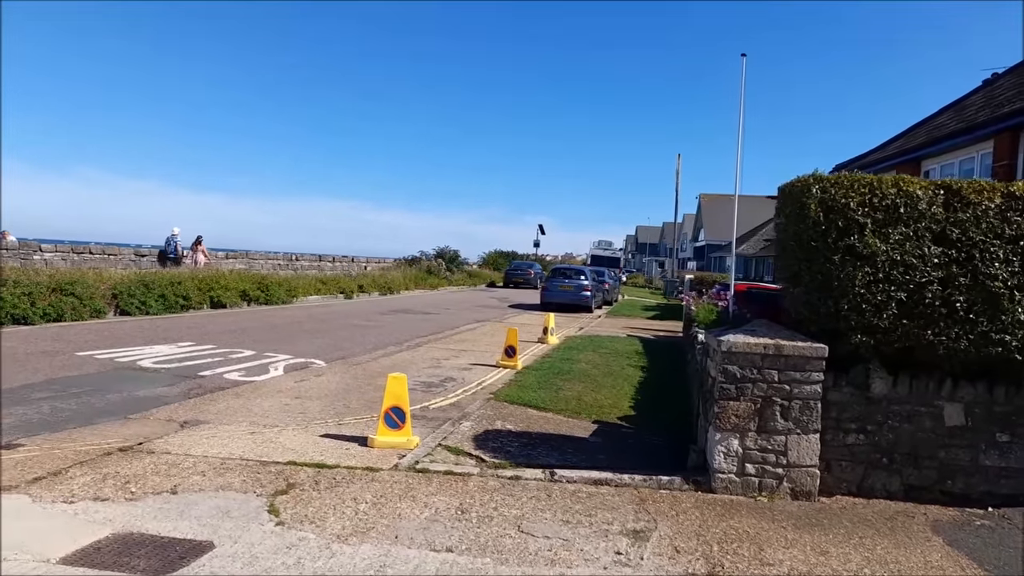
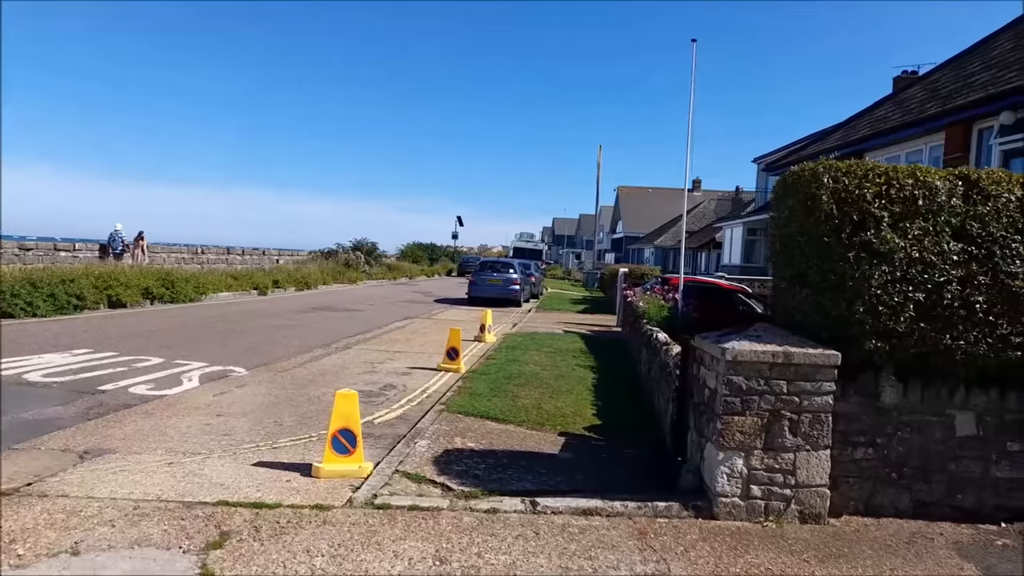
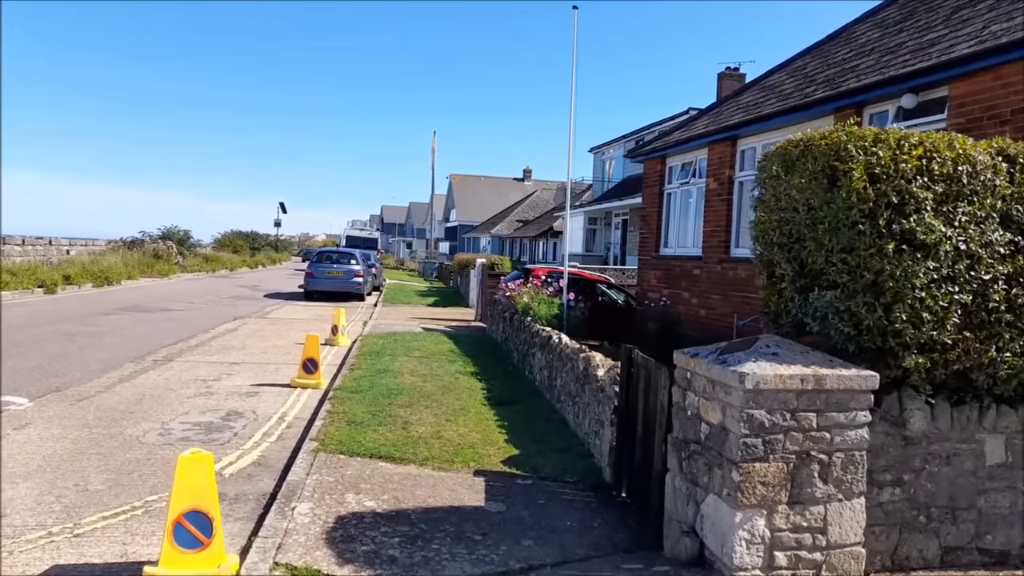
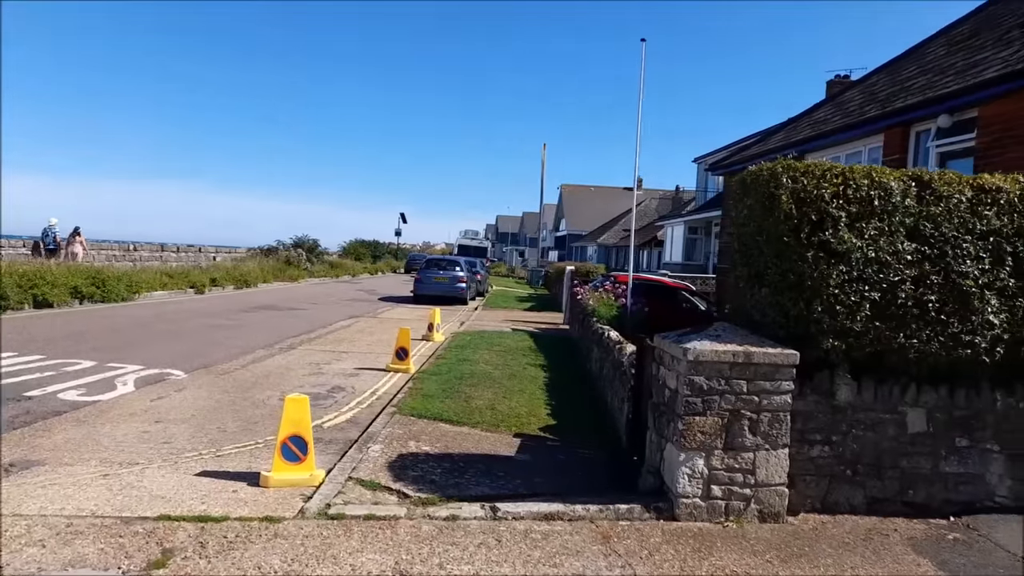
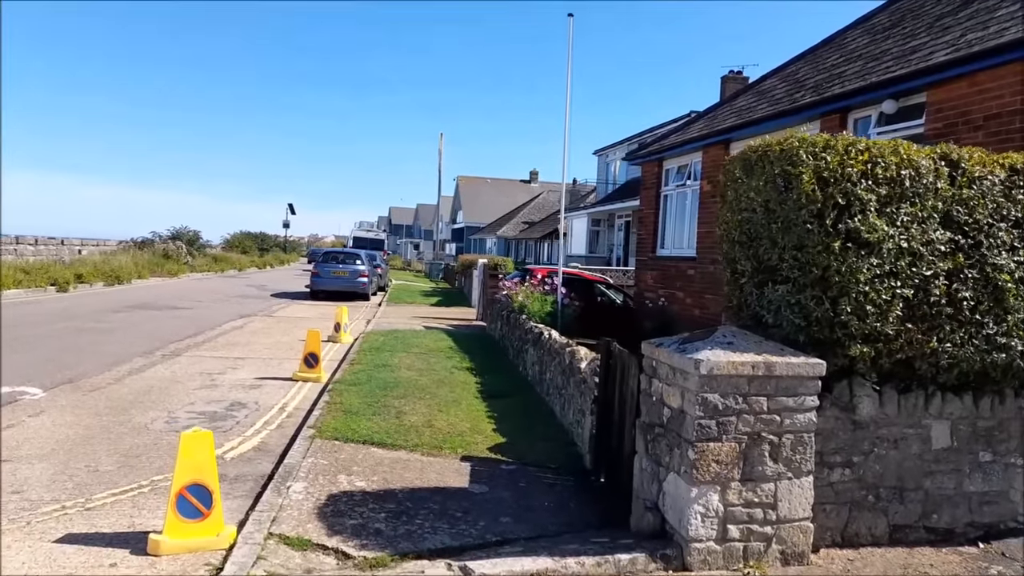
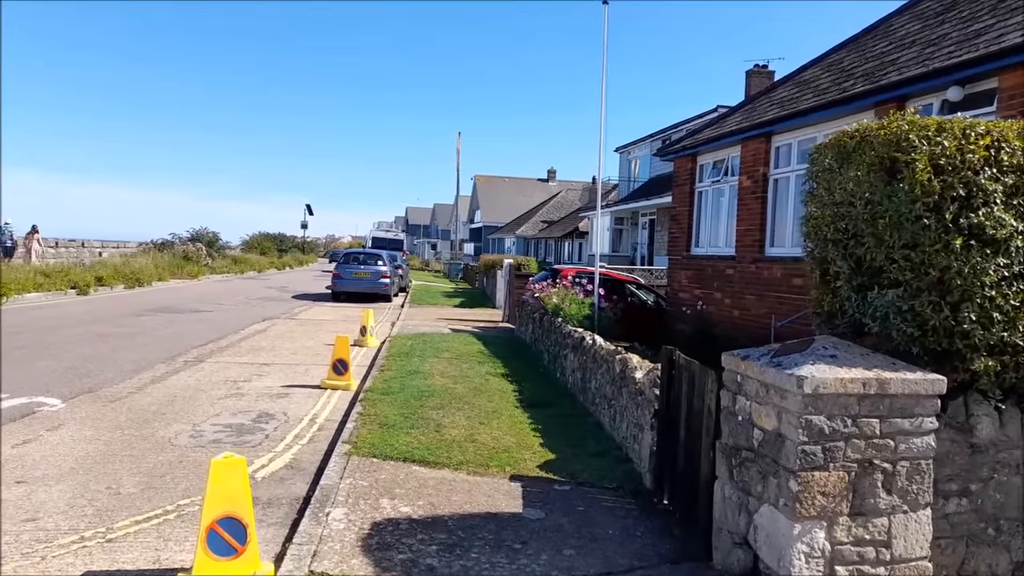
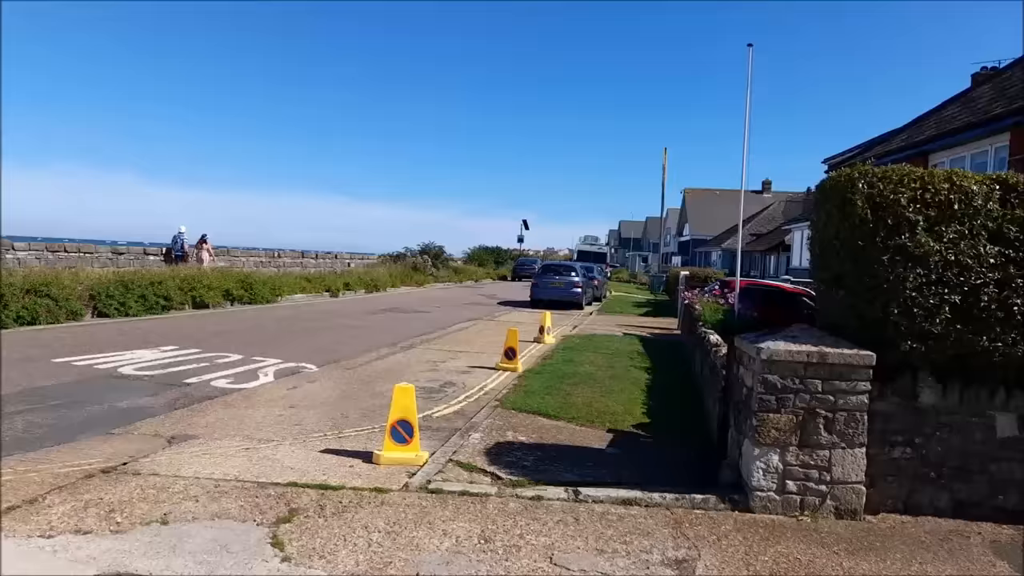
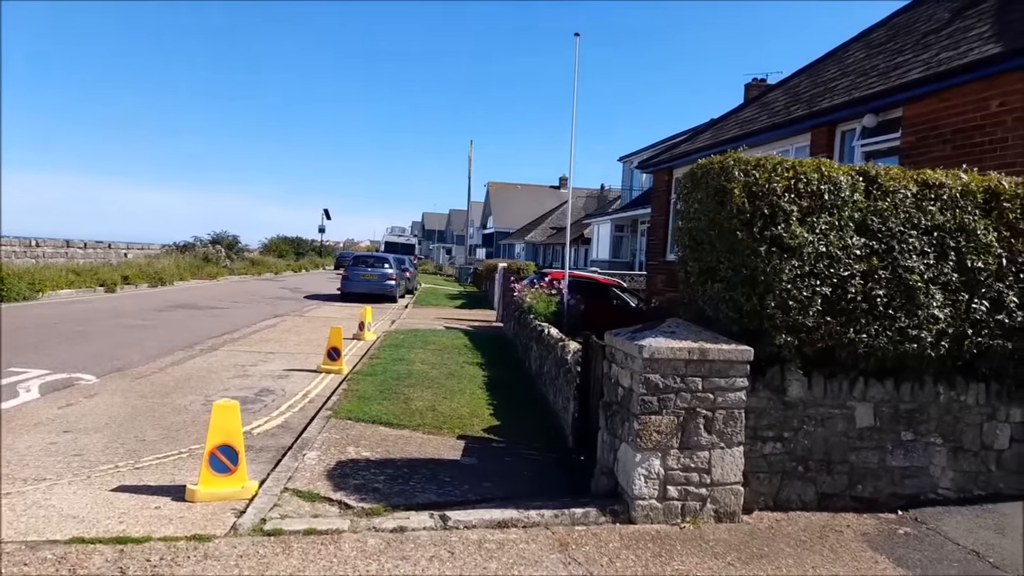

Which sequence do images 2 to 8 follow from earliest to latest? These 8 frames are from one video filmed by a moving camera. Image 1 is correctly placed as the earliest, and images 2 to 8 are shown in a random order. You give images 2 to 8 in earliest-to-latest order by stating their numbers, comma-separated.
7, 2, 4, 8, 5, 3, 6
